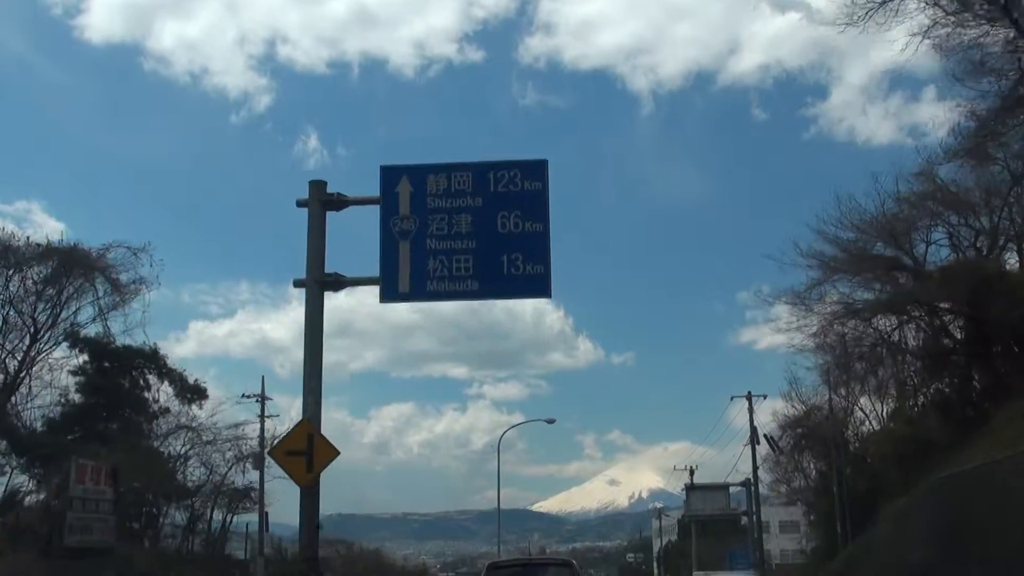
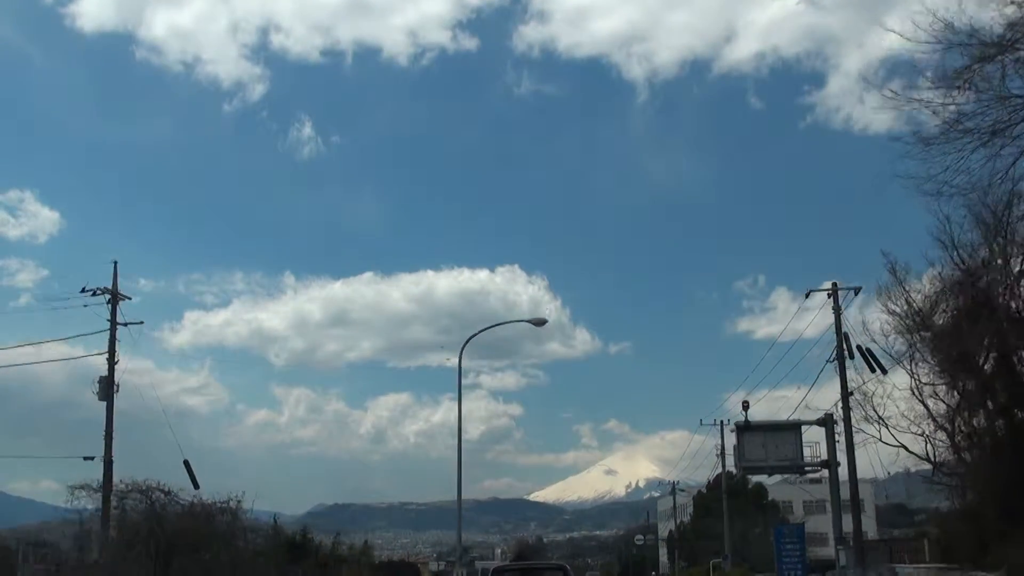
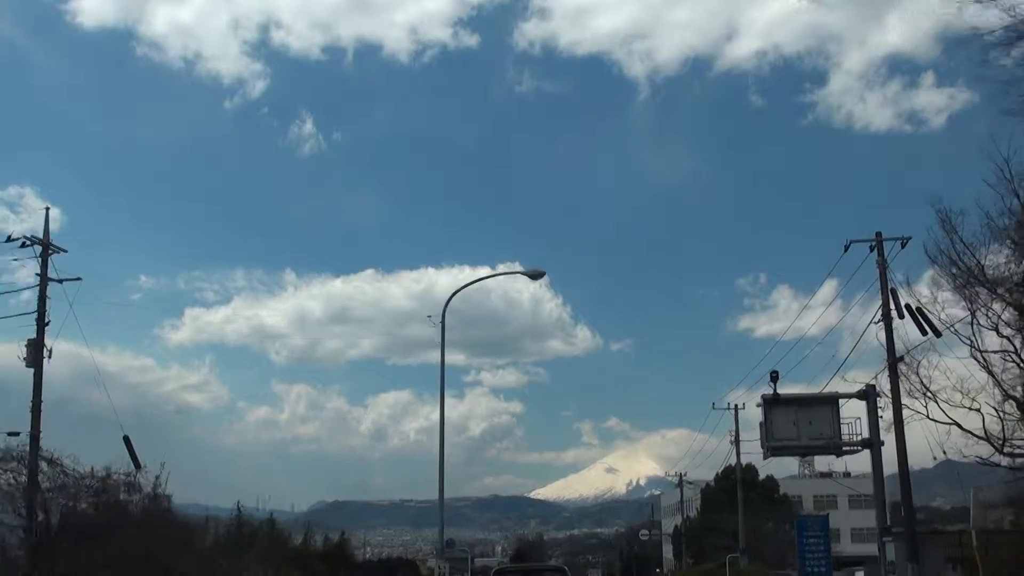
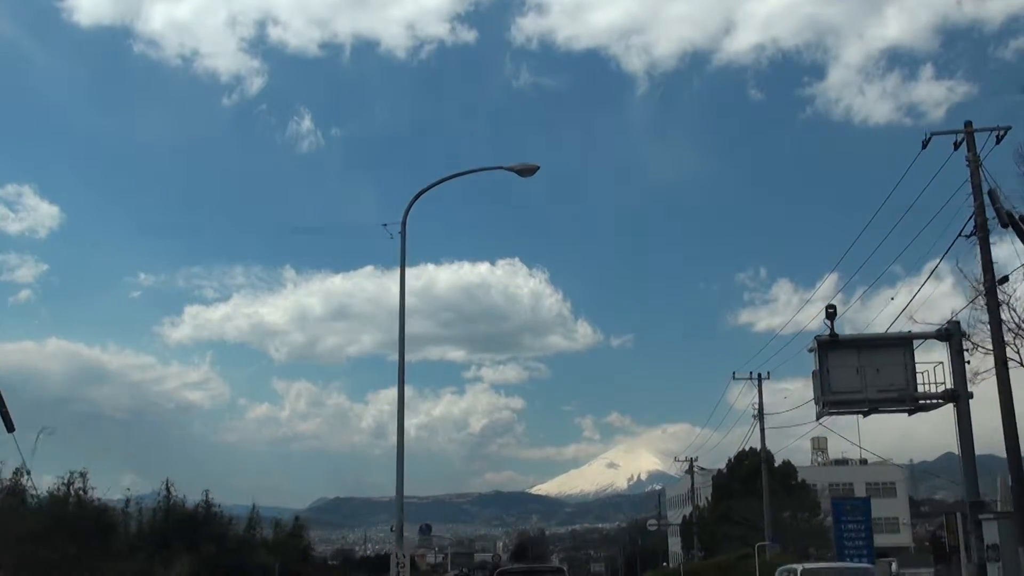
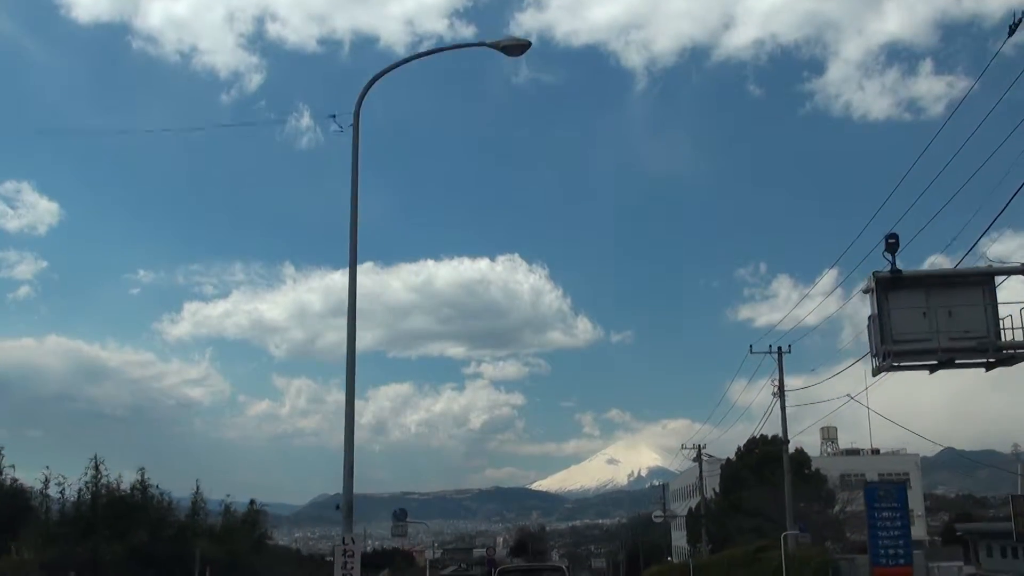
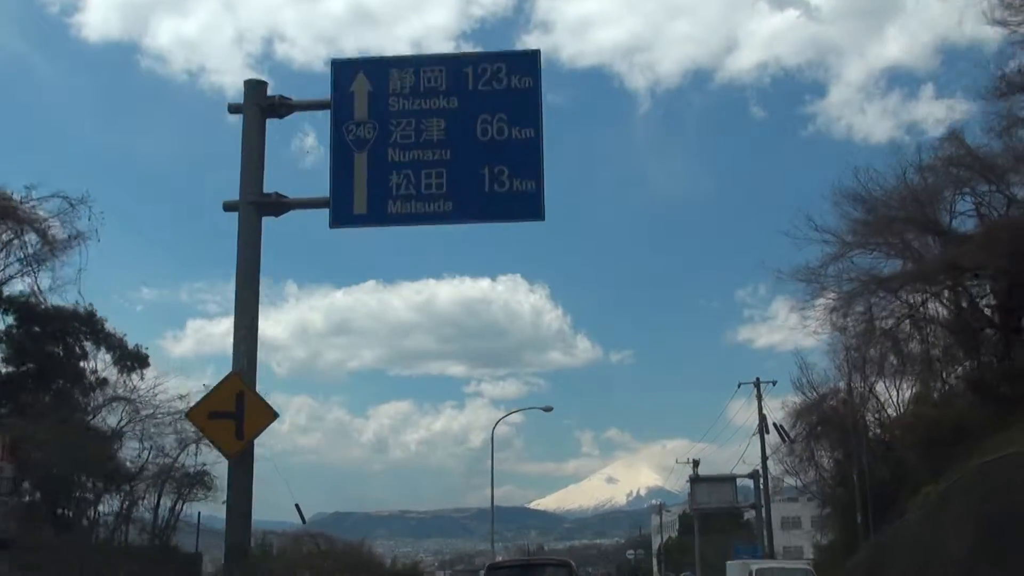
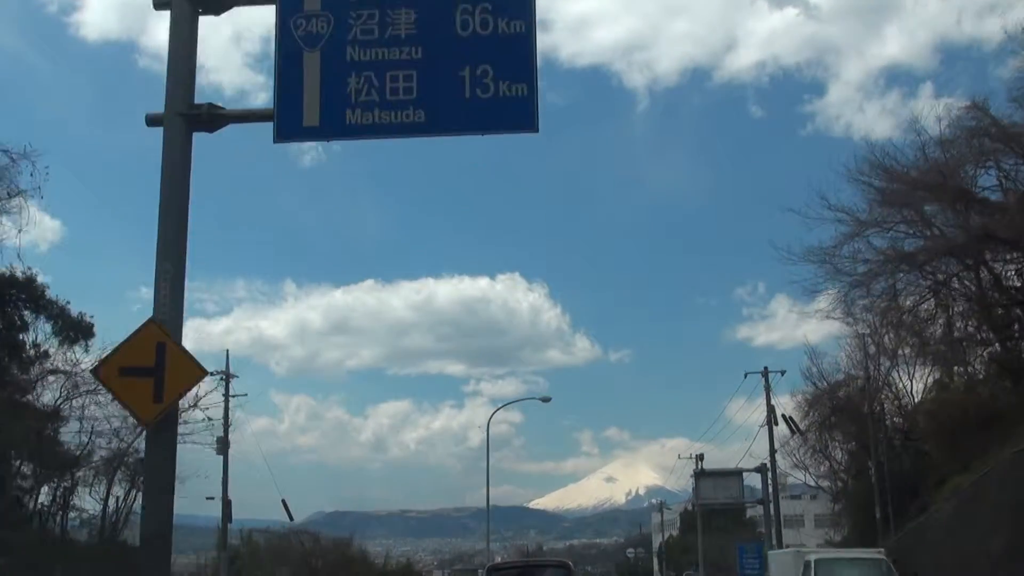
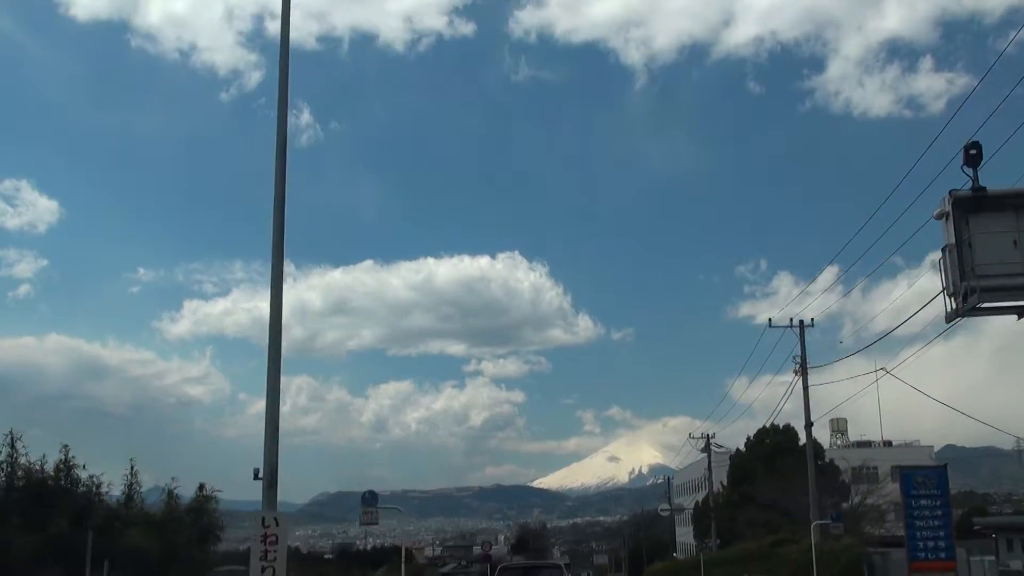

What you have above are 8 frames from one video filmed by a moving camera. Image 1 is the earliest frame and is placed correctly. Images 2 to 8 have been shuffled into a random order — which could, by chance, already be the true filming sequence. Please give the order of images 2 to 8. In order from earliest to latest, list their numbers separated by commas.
6, 7, 2, 3, 4, 5, 8
